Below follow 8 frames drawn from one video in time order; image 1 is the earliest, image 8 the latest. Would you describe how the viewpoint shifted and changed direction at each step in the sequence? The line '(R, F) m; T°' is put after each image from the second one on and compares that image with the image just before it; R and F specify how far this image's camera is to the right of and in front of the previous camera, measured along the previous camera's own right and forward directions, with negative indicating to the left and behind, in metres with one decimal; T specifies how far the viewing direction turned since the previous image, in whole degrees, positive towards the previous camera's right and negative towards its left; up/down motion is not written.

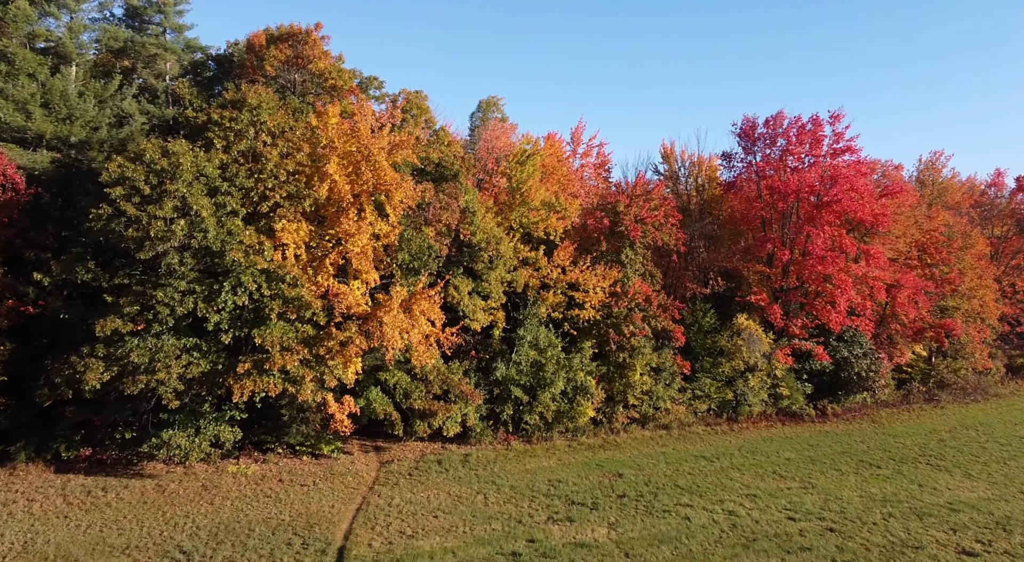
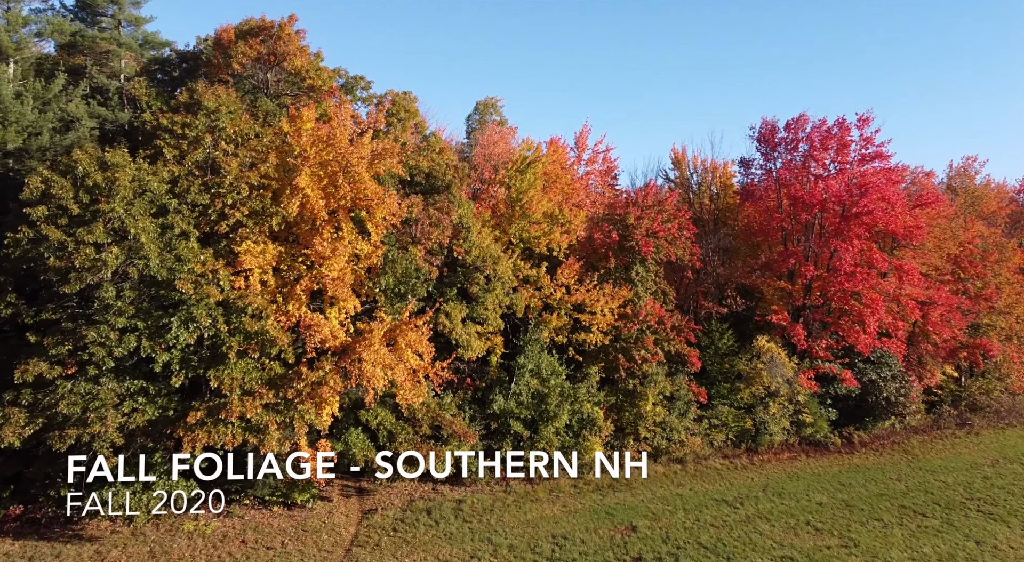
(0.0, +3.6) m; 0°
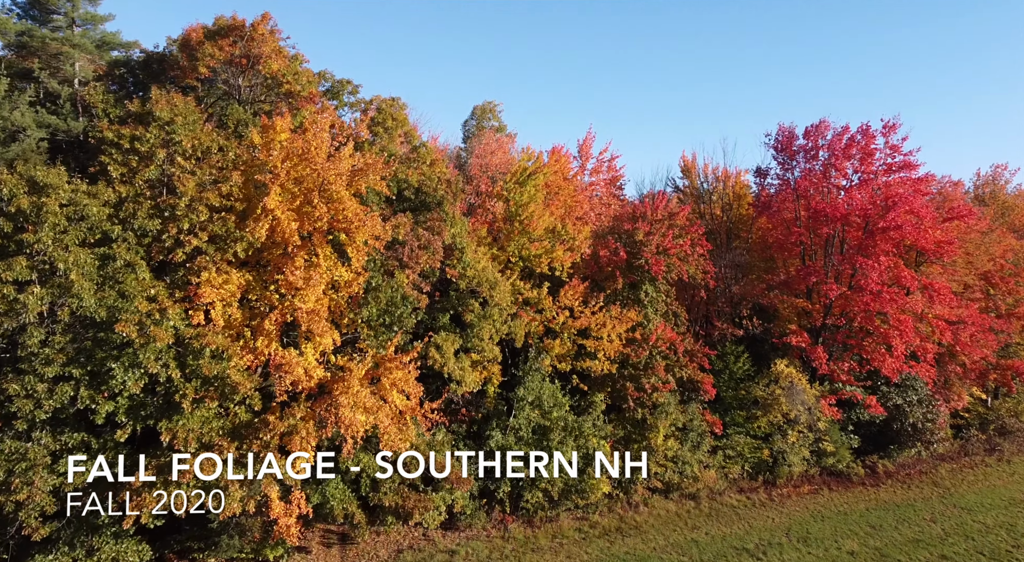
(+0.1, +2.9) m; 0°
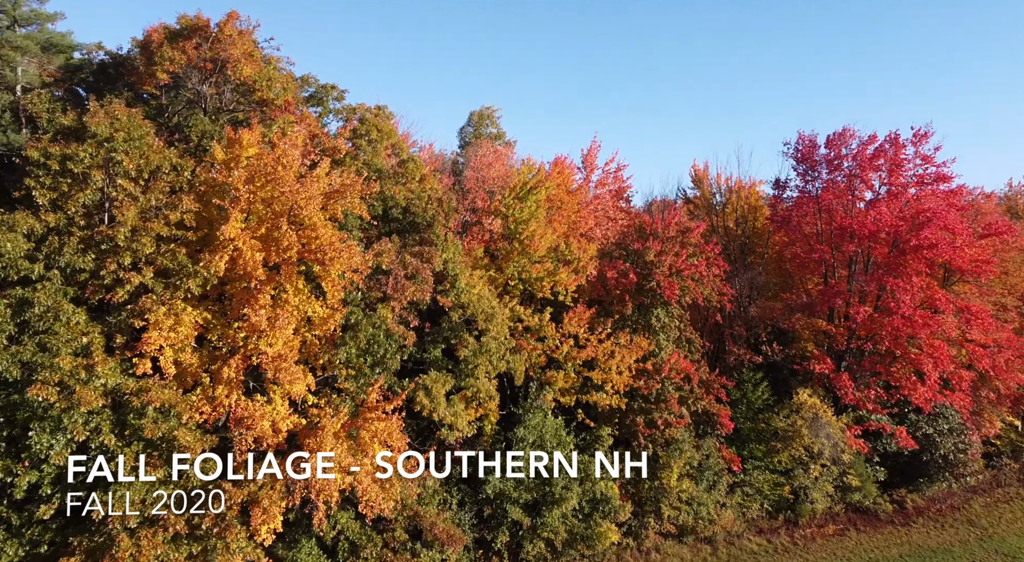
(0.0, +2.9) m; 0°
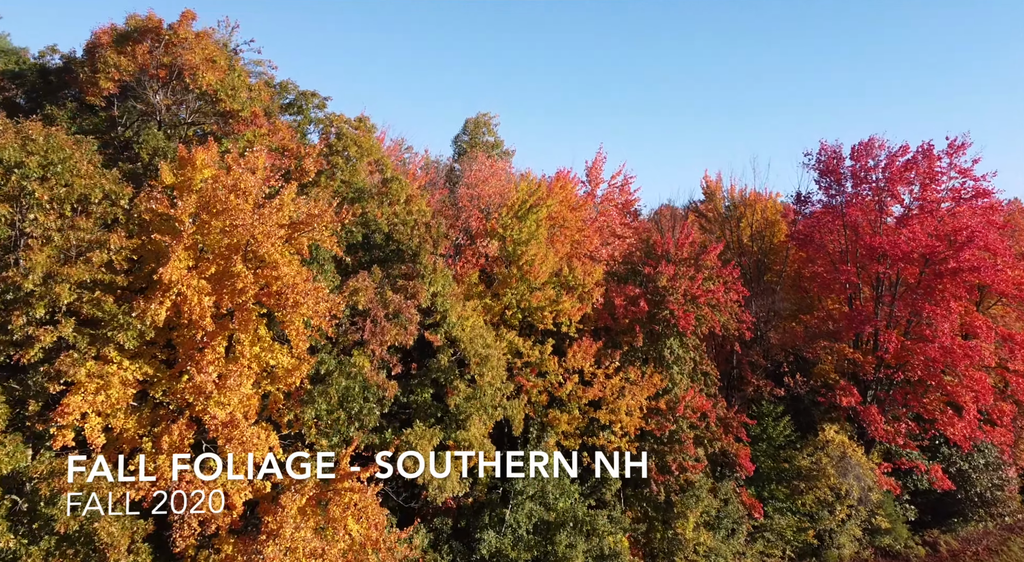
(+0.1, +3.0) m; 0°
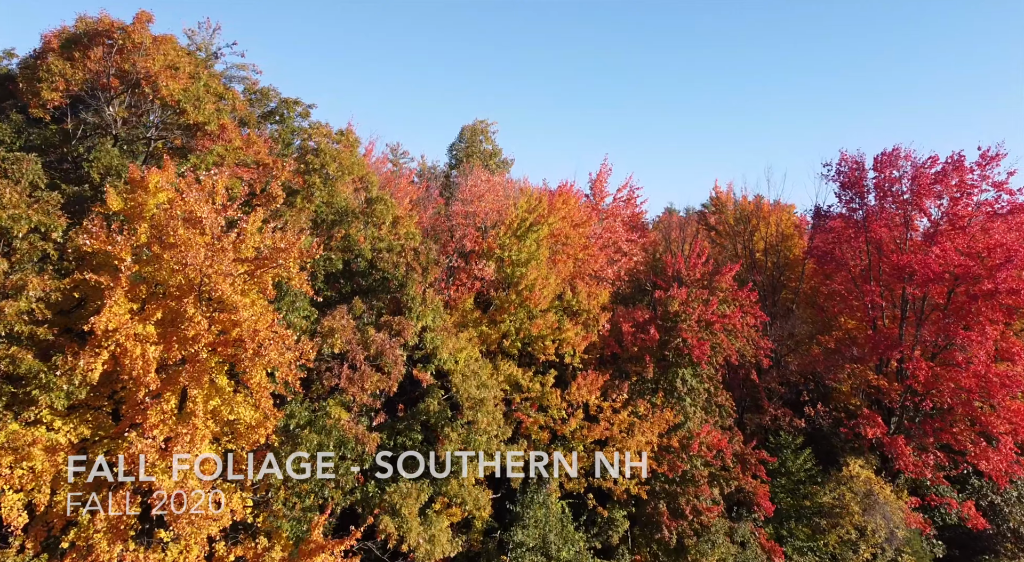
(0.0, +2.3) m; 0°
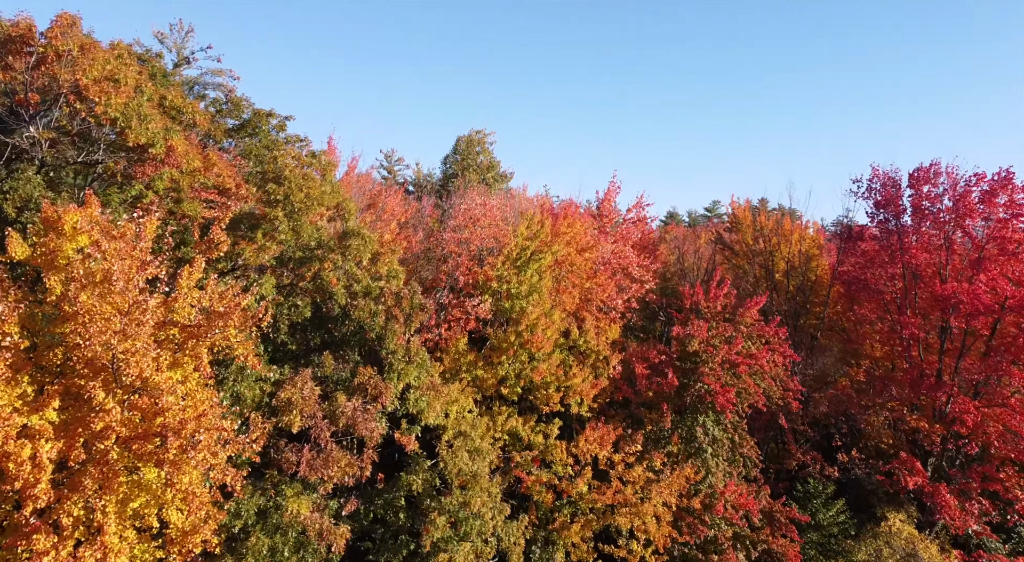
(0.0, +3.0) m; 0°
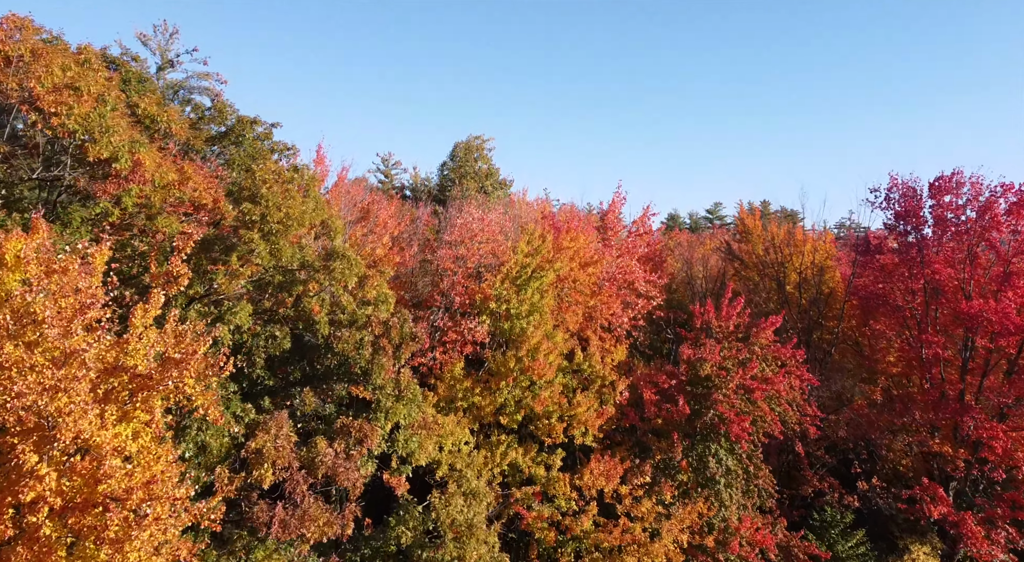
(0.0, +1.5) m; 0°
